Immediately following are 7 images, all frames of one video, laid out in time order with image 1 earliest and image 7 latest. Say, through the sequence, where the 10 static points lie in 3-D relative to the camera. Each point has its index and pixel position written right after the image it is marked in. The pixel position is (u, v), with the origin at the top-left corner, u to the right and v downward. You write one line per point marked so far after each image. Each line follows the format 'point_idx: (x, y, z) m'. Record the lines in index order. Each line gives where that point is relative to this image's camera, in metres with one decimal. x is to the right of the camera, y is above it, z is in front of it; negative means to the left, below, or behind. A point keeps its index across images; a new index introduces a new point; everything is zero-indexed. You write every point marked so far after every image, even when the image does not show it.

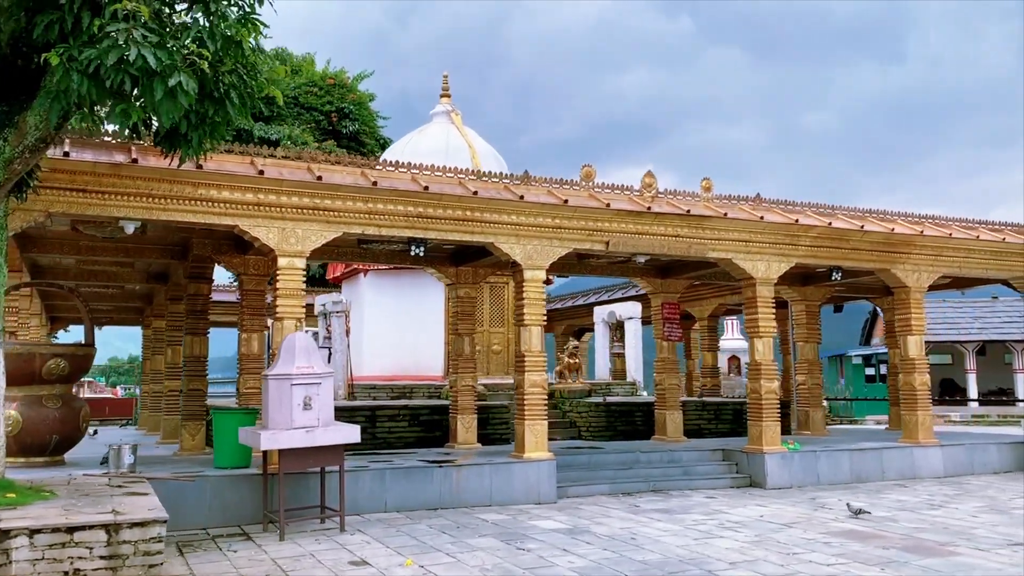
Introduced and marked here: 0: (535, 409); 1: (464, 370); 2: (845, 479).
0: (+0.2, -1.2, +9.1) m
1: (-0.6, -1.0, +10.8) m
2: (+4.0, -2.3, +10.6) m
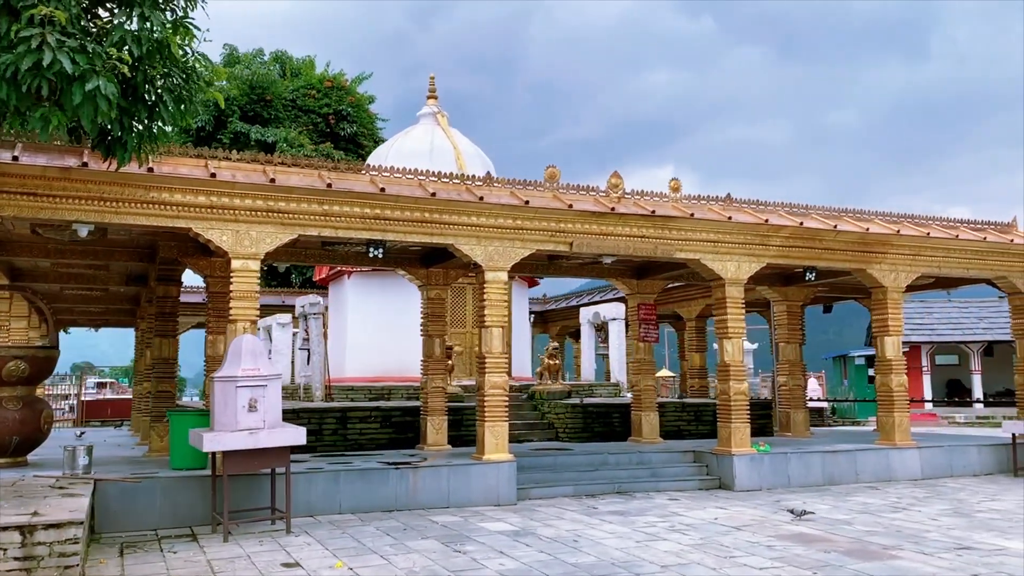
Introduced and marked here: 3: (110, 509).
0: (-0.2, -1.2, +9.1) m
1: (-0.9, -1.0, +10.8) m
2: (+3.6, -2.3, +10.5) m
3: (-3.4, -1.9, +7.4) m
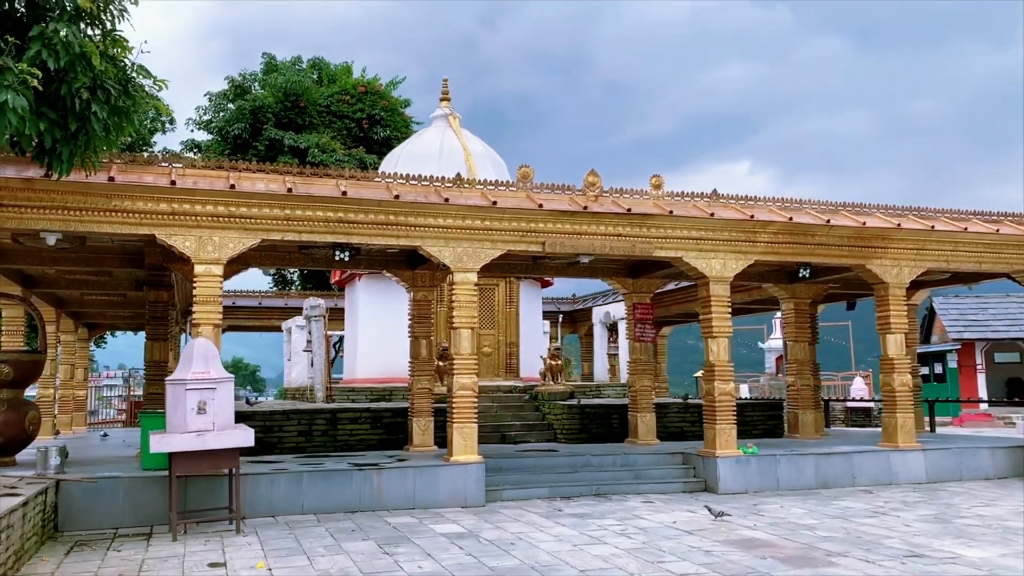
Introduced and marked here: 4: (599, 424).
0: (-0.5, -1.3, +9.1) m
1: (-1.1, -1.0, +10.9) m
2: (+3.4, -2.3, +10.2) m
3: (-3.8, -1.9, +7.7) m
4: (+1.2, -1.9, +12.3) m
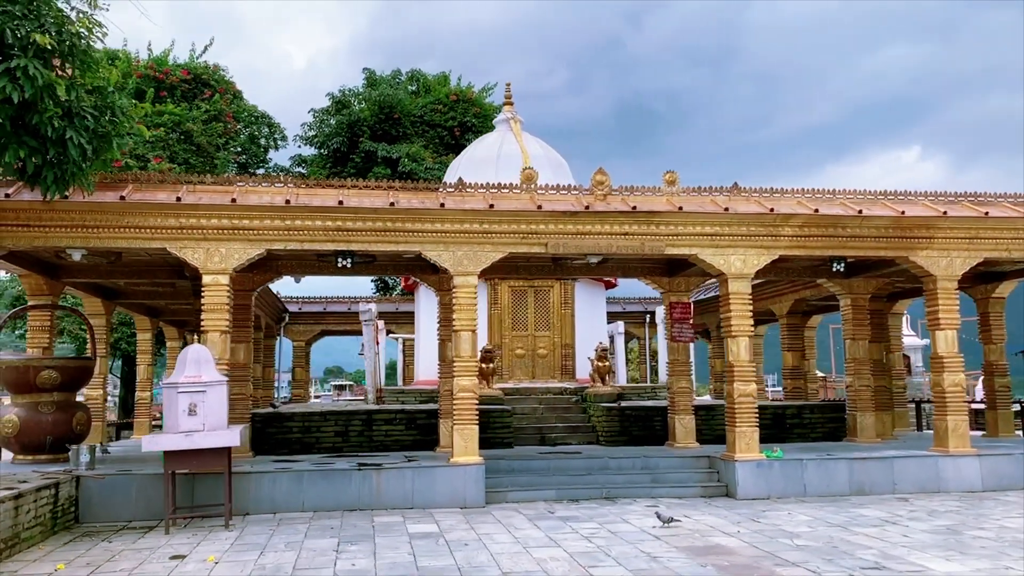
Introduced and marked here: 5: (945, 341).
0: (-0.5, -1.3, +9.2) m
1: (-0.8, -1.1, +11.1) m
2: (+3.6, -2.2, +9.6) m
3: (-4.0, -2.0, +8.4) m
4: (+1.8, -1.9, +12.1) m
5: (+5.0, -0.6, +10.2) m
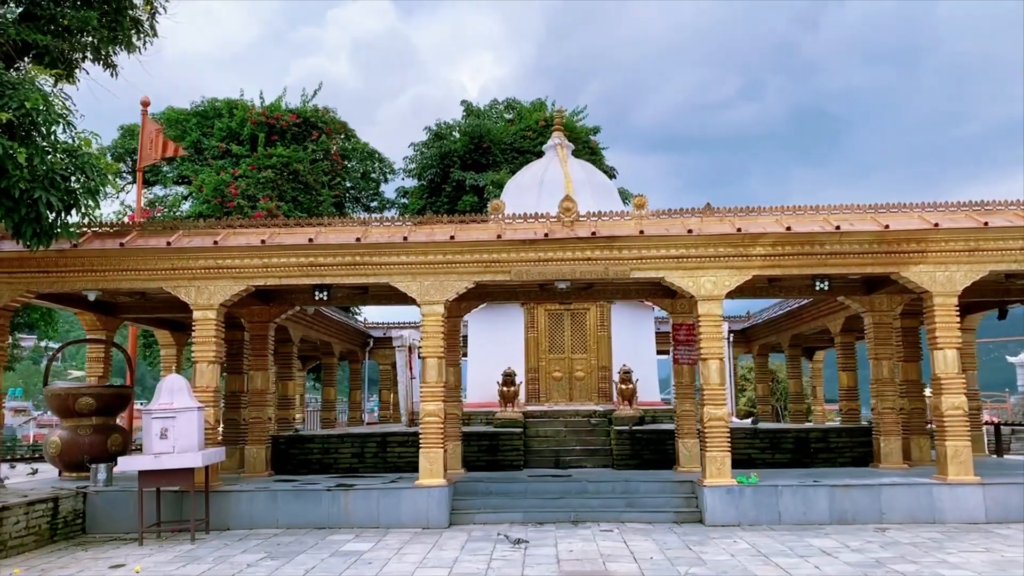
0: (-0.9, -1.6, +9.6) m
1: (-0.8, -1.4, +11.5) m
2: (+3.2, -2.4, +9.2) m
3: (-4.4, -2.4, +9.4) m
4: (+1.9, -2.2, +12.0) m
5: (+4.6, -0.8, +9.5) m
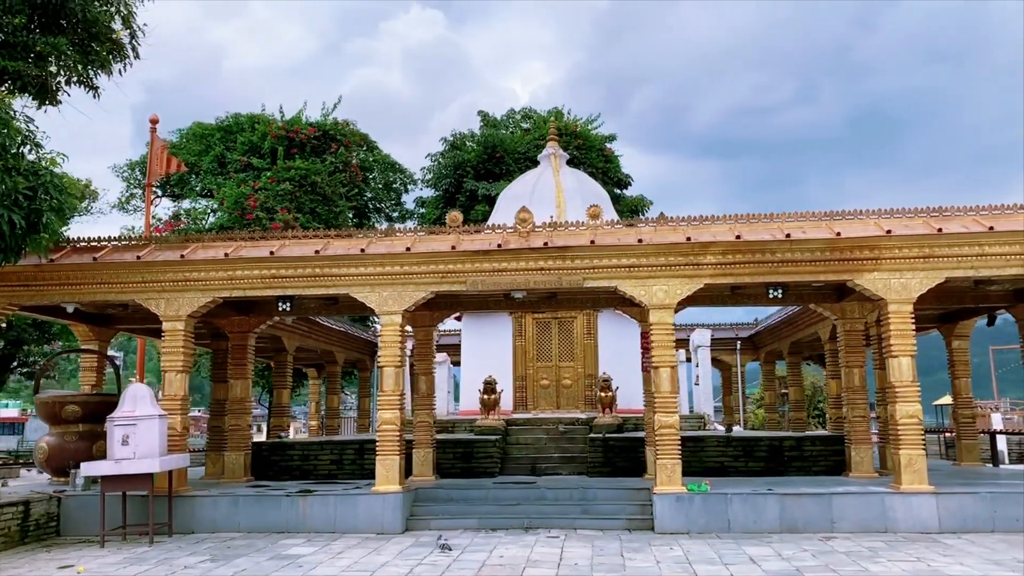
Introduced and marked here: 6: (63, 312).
0: (-1.4, -1.7, +9.8) m
1: (-1.2, -1.6, +11.7) m
2: (+2.7, -2.5, +9.2) m
3: (-4.9, -2.6, +9.9) m
4: (+1.5, -2.3, +12.1) m
5: (+4.1, -0.9, +9.5) m
6: (-5.9, -0.3, +11.6) m
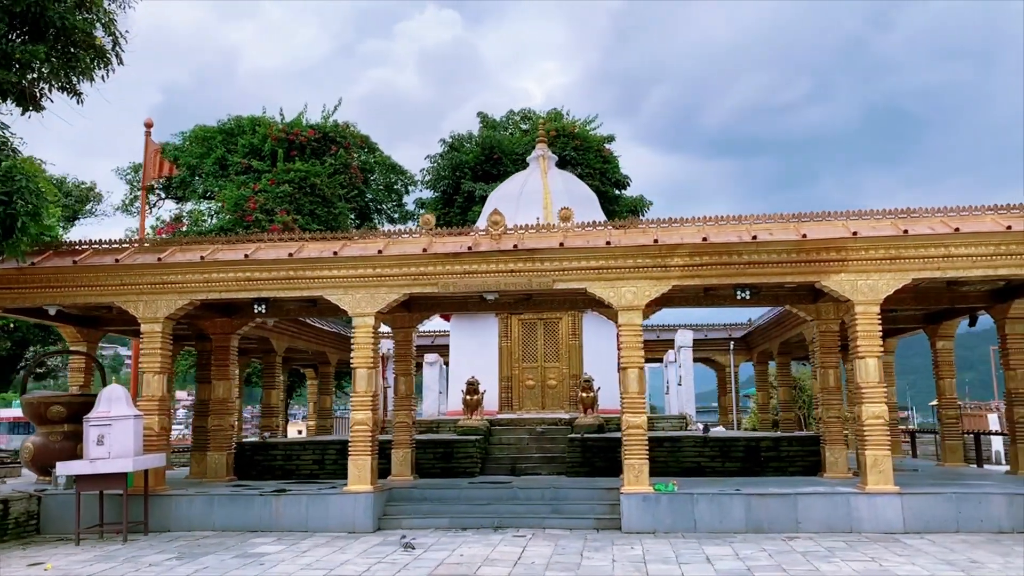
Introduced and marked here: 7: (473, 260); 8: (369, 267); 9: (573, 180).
0: (-1.7, -1.8, +9.9) m
1: (-1.5, -1.6, +11.9) m
2: (+2.4, -2.5, +9.3) m
3: (-5.3, -2.6, +10.1) m
4: (+1.3, -2.3, +12.2) m
5: (+3.8, -0.9, +9.5) m
6: (-6.2, -0.3, +11.8) m
7: (-0.4, +0.3, +9.9) m
8: (-1.6, +0.2, +10.1) m
9: (+1.2, +2.0, +16.6) m
